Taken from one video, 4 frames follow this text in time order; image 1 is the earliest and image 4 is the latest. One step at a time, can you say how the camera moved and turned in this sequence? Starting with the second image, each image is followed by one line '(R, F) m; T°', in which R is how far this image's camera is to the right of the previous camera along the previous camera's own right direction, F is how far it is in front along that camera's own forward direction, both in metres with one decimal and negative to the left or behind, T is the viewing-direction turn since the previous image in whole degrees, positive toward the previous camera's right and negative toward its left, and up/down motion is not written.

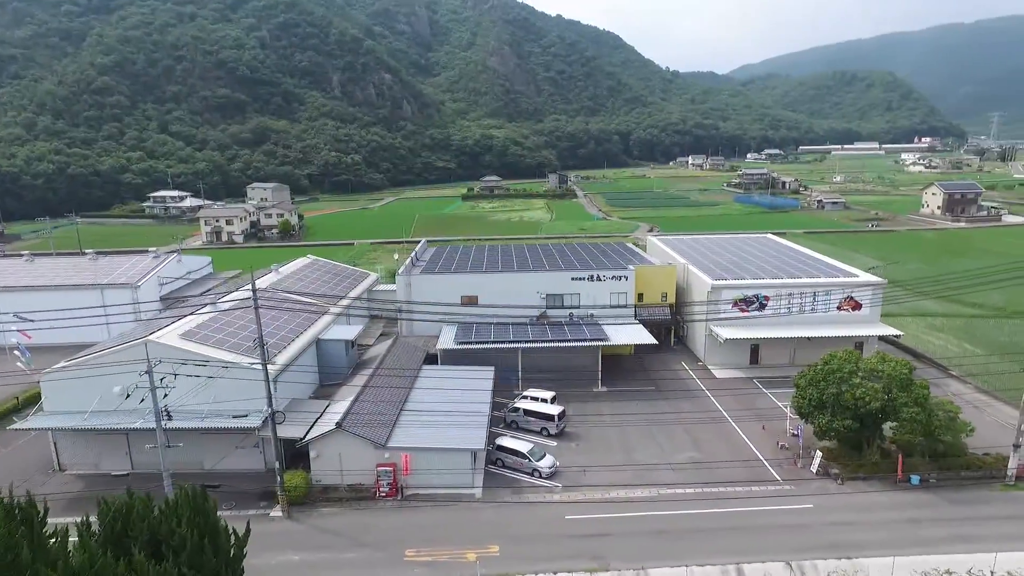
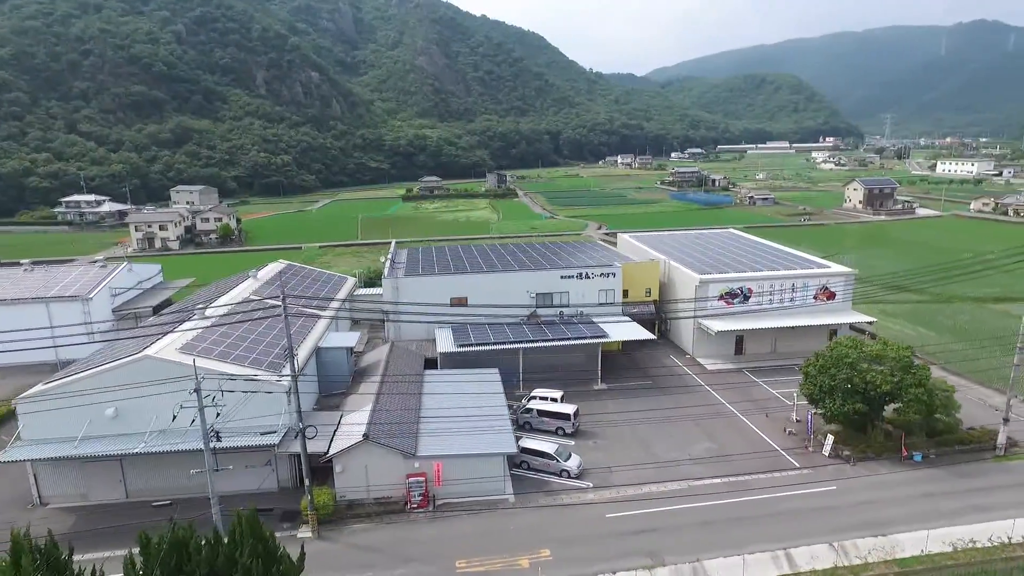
(-2.0, +0.3) m; +7°
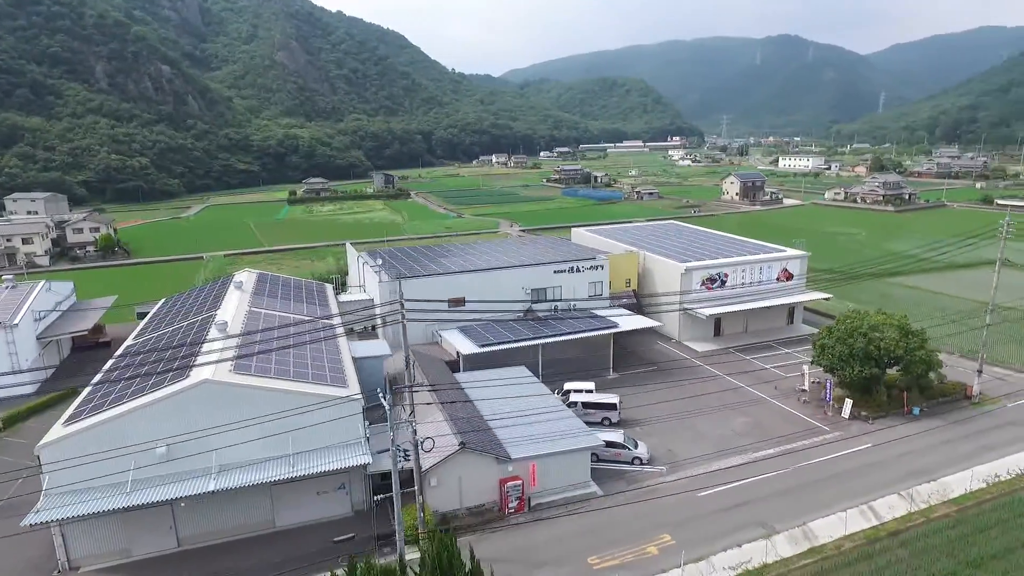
(-4.1, +0.6) m; +12°
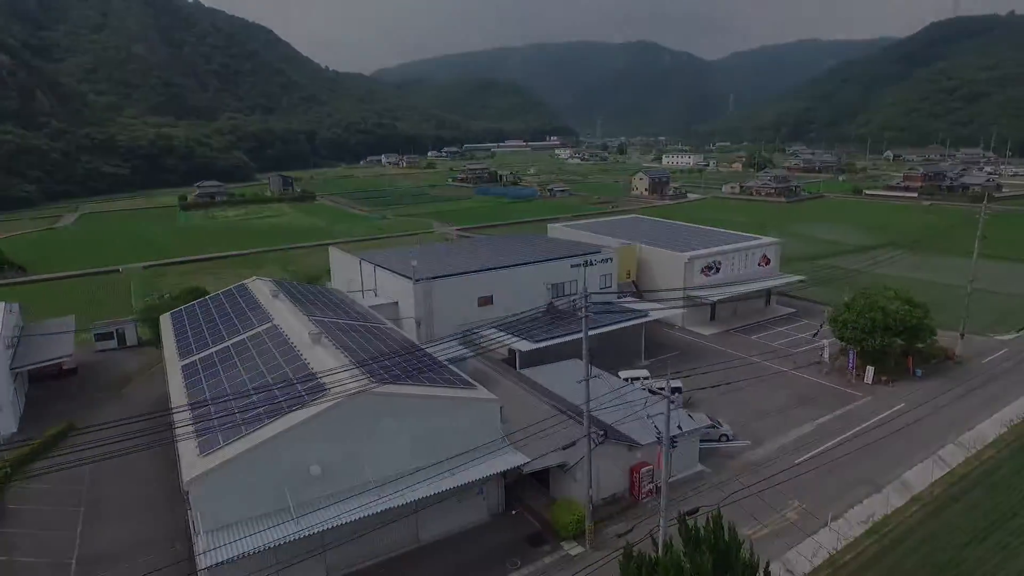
(-4.6, +0.4) m; +11°
